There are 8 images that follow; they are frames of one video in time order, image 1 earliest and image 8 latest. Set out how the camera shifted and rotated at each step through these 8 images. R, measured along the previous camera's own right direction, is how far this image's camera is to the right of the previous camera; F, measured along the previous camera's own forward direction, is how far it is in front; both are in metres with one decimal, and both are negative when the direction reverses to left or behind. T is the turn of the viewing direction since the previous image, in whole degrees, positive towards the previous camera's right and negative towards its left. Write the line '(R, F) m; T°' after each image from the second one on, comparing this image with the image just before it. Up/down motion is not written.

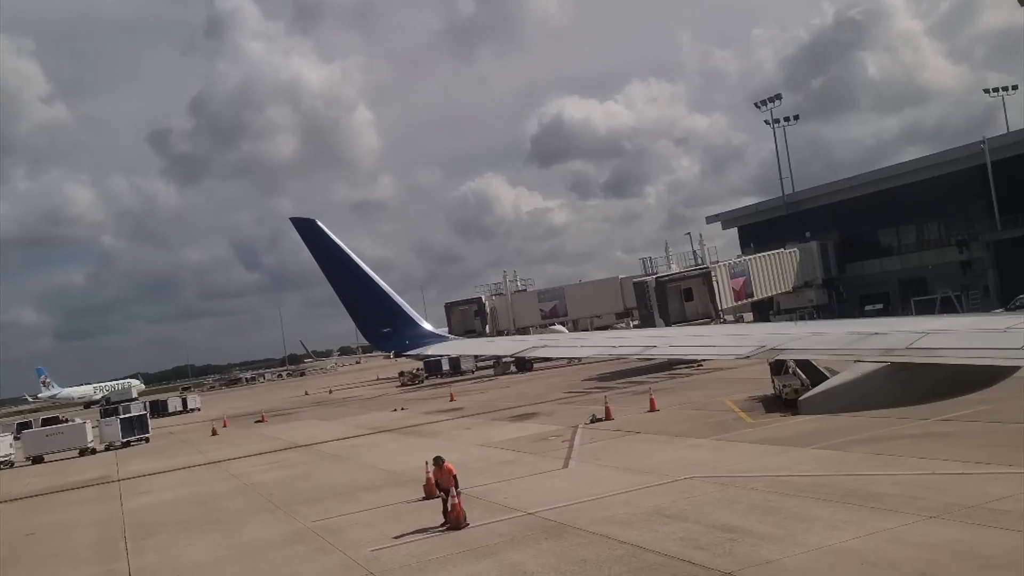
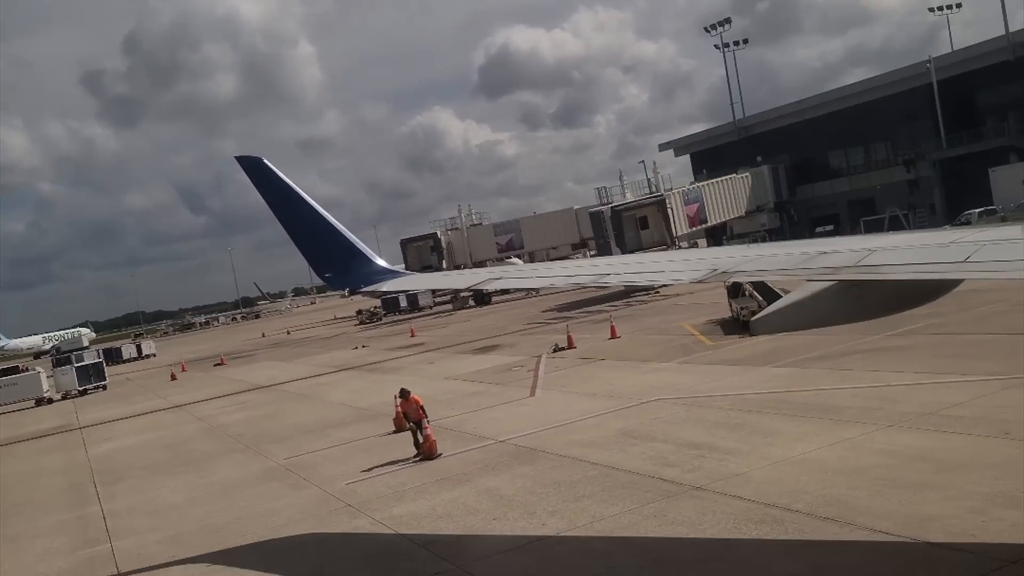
(-0.2, 0.0) m; +3°
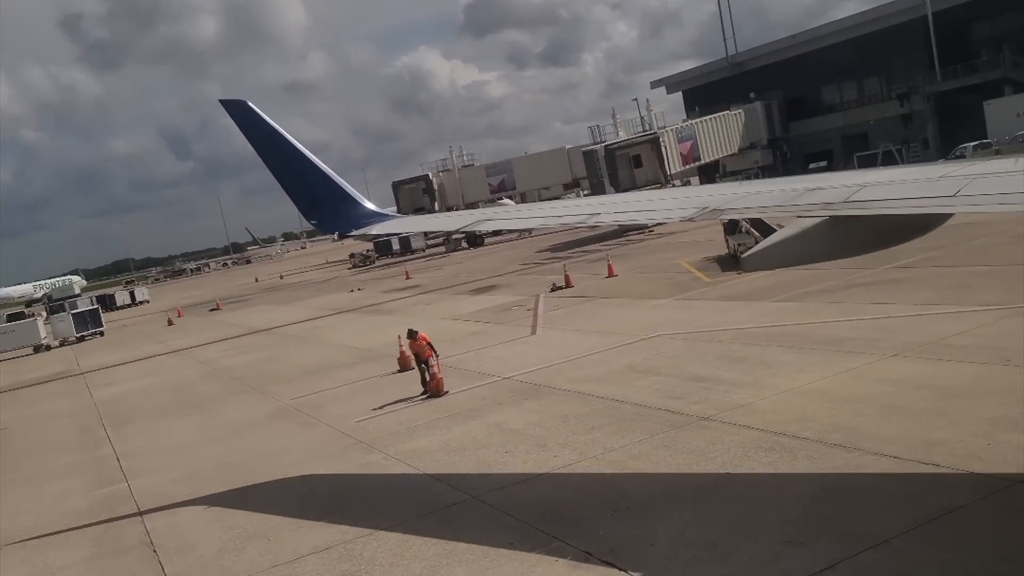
(-0.2, -0.1) m; +1°
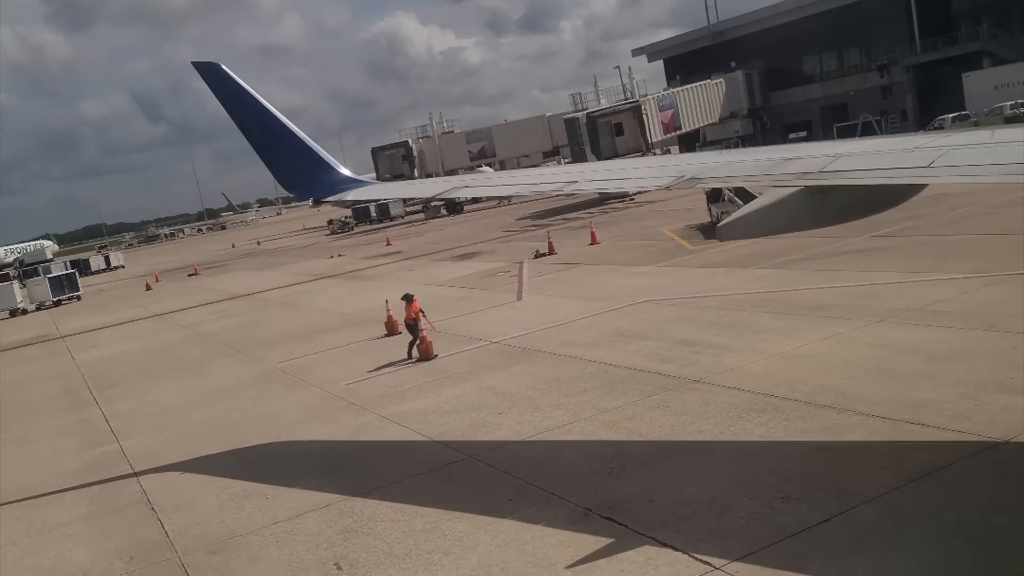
(-0.2, -0.1) m; +1°
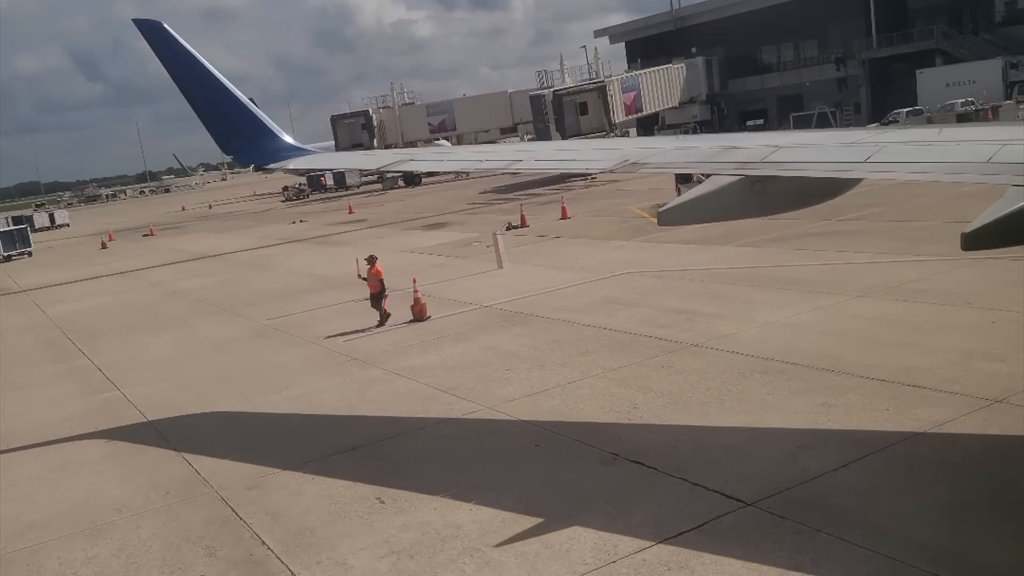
(-0.8, -0.4) m; +4°
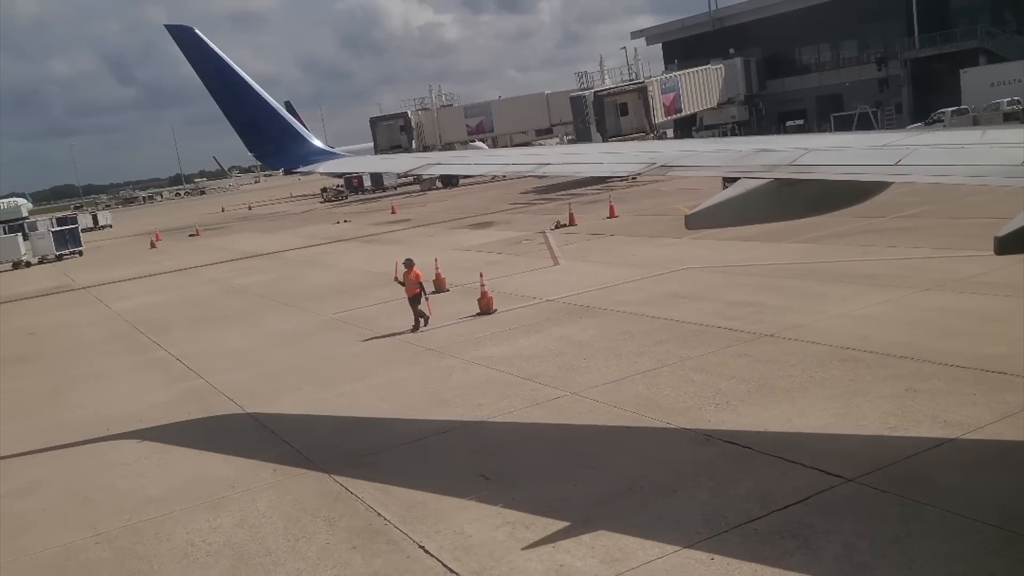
(-0.6, -0.3) m; -2°
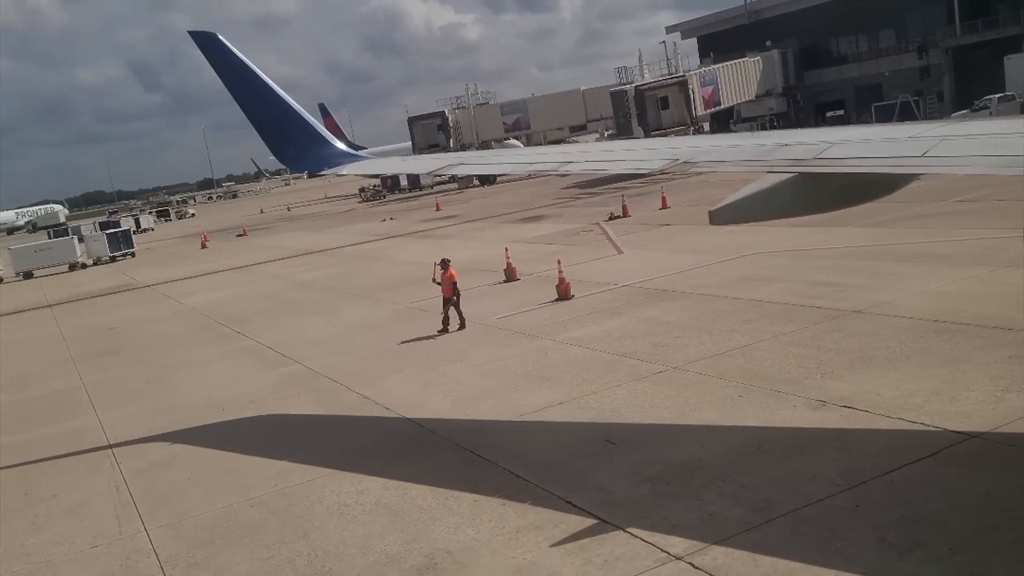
(-0.9, -0.4) m; -2°
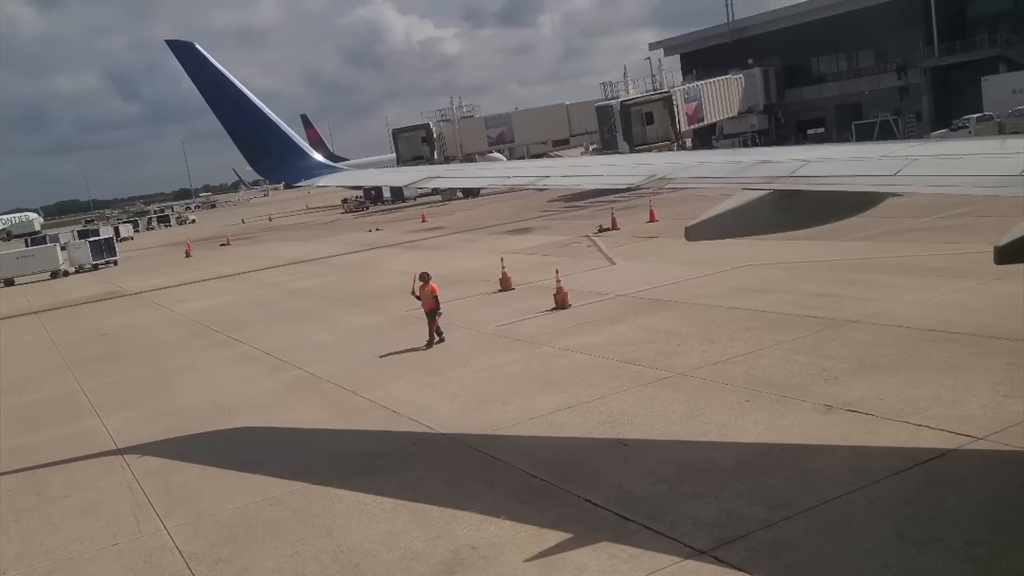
(-0.4, -0.2) m; +1°
